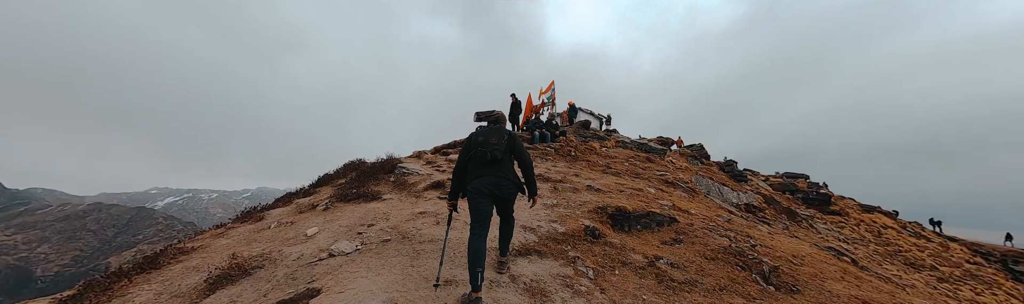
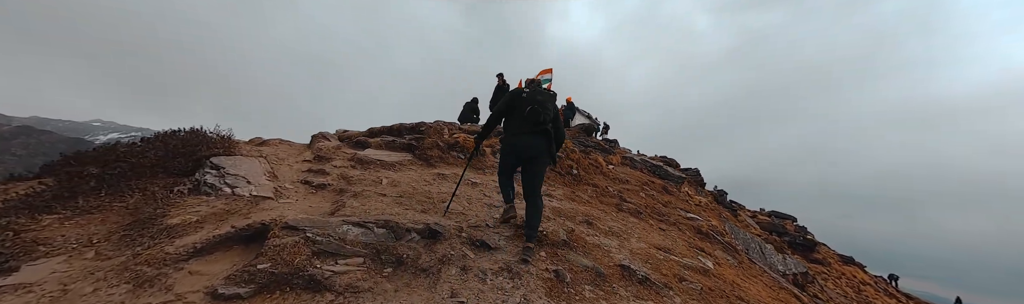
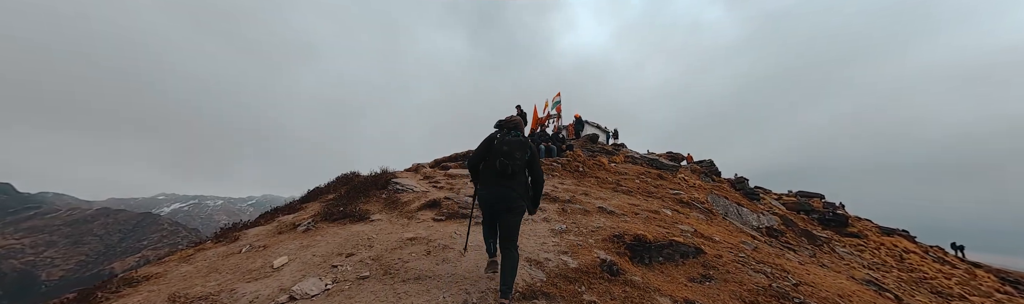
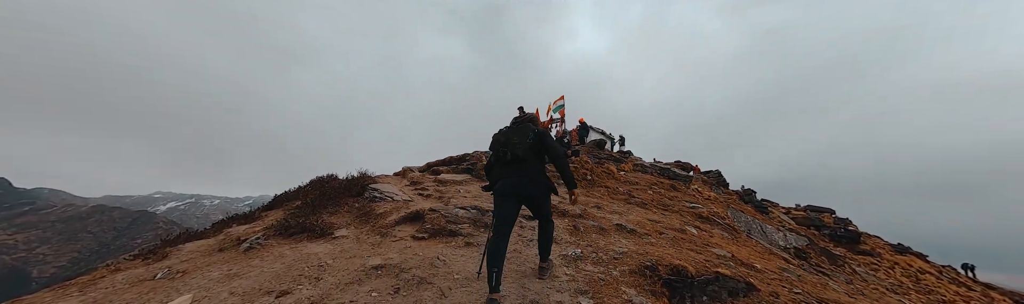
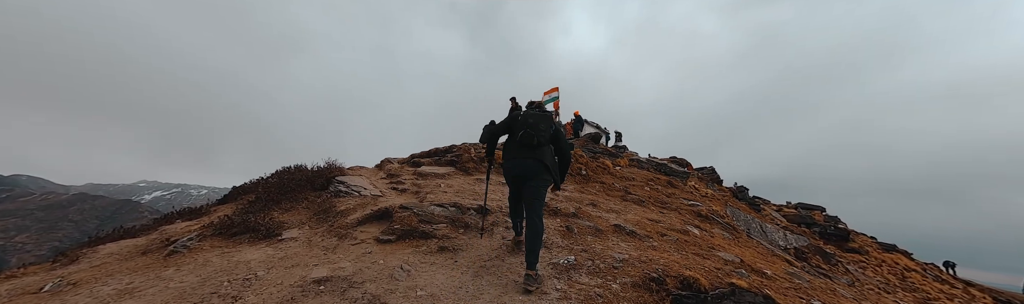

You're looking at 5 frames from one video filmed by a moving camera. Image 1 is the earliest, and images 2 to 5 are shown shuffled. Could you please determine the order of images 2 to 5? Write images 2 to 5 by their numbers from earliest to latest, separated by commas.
3, 4, 5, 2
